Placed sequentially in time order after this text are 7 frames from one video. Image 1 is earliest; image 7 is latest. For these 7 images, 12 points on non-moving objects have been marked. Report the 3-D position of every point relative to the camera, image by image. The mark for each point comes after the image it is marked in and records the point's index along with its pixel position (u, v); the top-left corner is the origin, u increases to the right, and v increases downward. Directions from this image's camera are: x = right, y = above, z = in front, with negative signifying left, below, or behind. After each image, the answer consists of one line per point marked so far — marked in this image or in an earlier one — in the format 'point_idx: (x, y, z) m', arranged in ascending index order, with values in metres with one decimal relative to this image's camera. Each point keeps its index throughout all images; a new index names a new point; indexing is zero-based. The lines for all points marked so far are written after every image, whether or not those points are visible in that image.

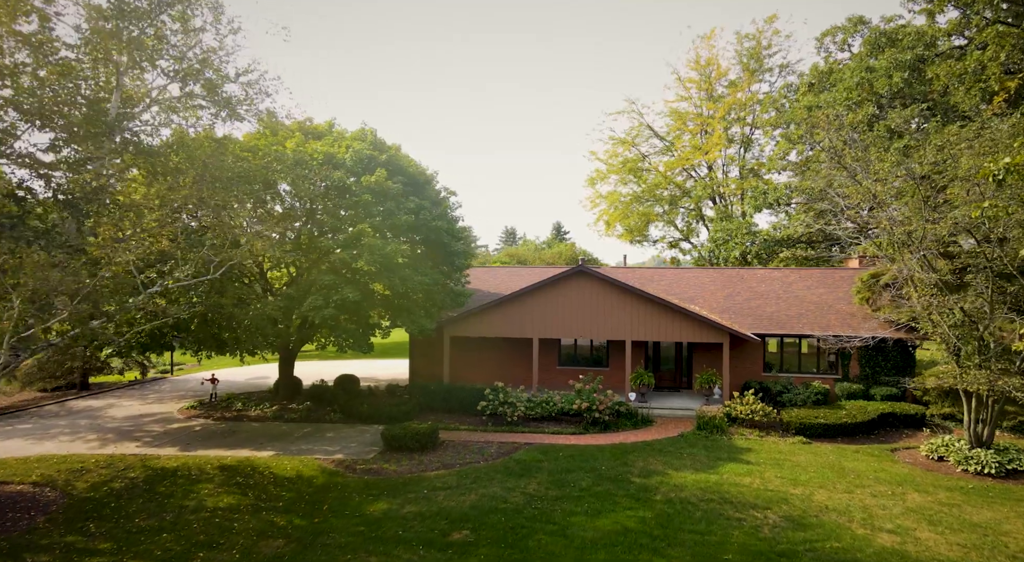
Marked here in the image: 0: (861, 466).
0: (+8.7, -4.6, +18.5) m
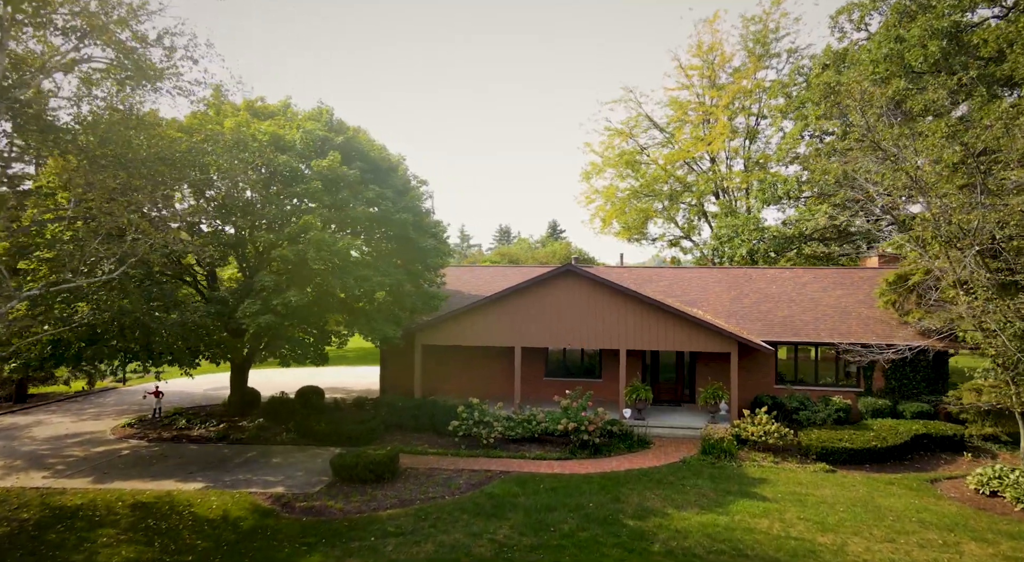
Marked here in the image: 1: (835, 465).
0: (+8.1, -4.7, +15.5) m
1: (+8.1, -4.6, +18.5) m
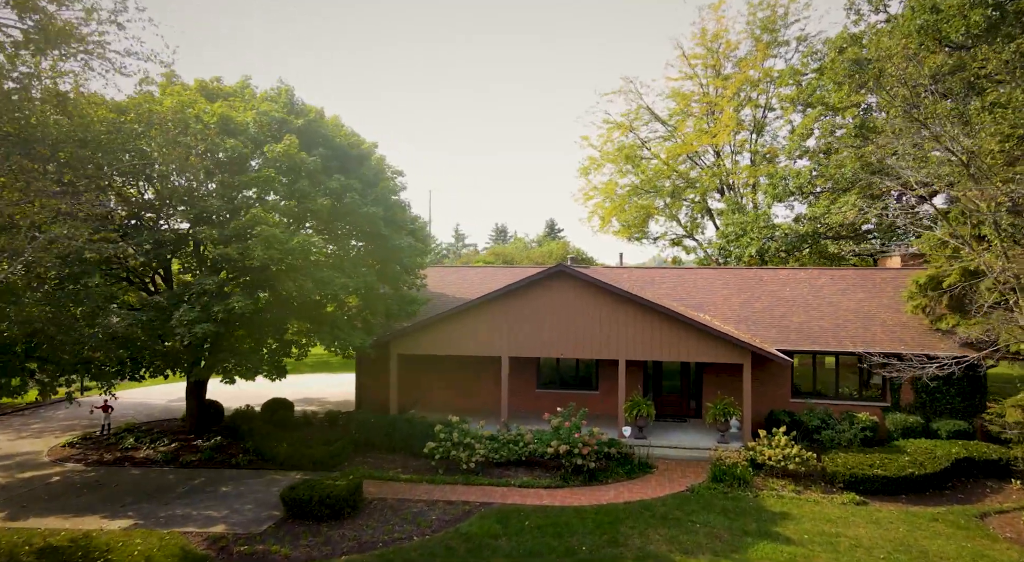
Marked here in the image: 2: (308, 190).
0: (+7.7, -4.7, +13.1) m
1: (+7.7, -4.7, +16.1) m
2: (-4.6, +2.1, +16.9) m
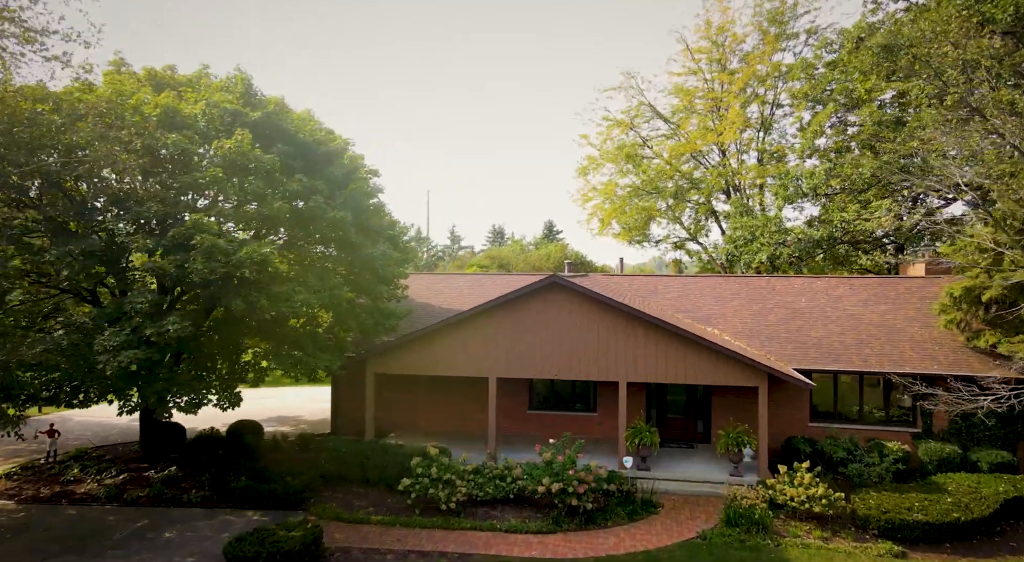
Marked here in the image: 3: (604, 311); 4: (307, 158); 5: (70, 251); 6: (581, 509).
0: (+7.4, -5.0, +11.0) m
1: (+7.4, -5.0, +14.0) m
2: (-4.9, +1.8, +14.8) m
3: (+2.2, -0.7, +18.1) m
4: (-4.5, +2.7, +16.3) m
5: (-7.9, +0.6, +13.3) m
6: (+1.4, -4.7, +15.2) m
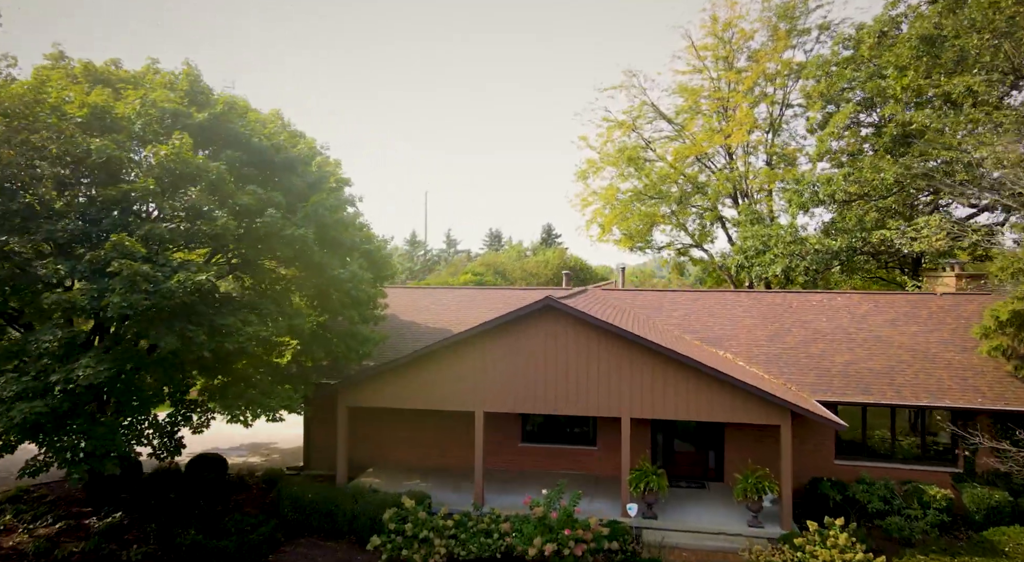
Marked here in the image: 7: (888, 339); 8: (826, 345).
0: (+7.2, -5.5, +8.9) m
1: (+7.1, -5.5, +11.8) m
2: (-5.2, +1.3, +12.6) m
3: (+2.0, -1.2, +16.0) m
4: (-4.8, +2.2, +14.2) m
5: (-8.2, +0.1, +11.2) m
6: (+1.2, -5.2, +13.1) m
7: (+9.9, -1.5, +19.4) m
8: (+8.3, -1.7, +19.5) m
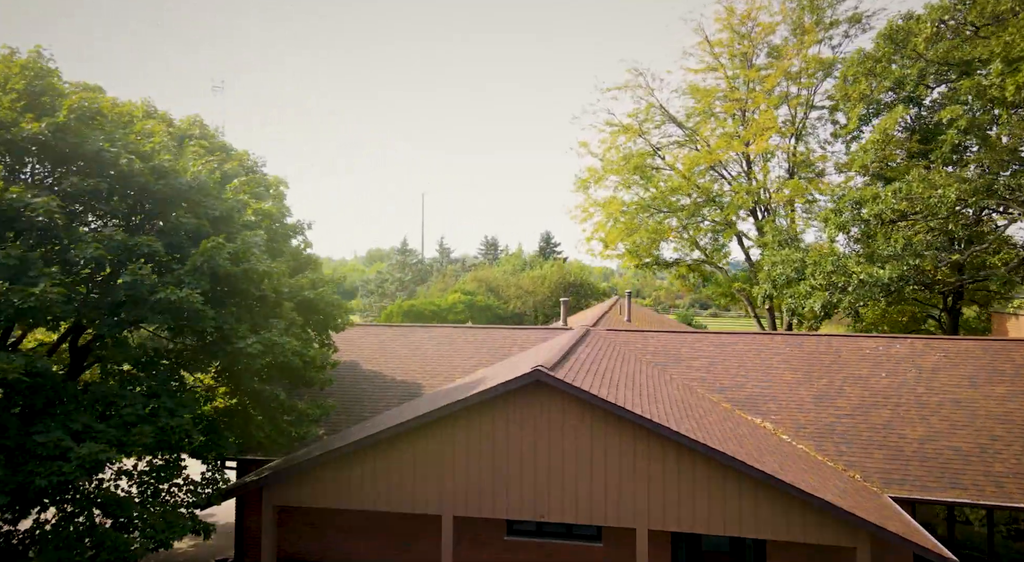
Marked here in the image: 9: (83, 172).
0: (+6.8, -6.6, +4.8) m
1: (+6.8, -6.5, +7.8) m
2: (-5.5, +0.2, +8.6) m
3: (+1.6, -2.3, +11.9) m
4: (-5.1, +1.2, +10.2) m
5: (-8.5, -1.0, +7.1) m
6: (+0.8, -6.2, +9.0) m
7: (+9.5, -2.5, +15.4) m
8: (+8.0, -2.7, +15.5) m
9: (-5.7, +1.5, +9.8) m
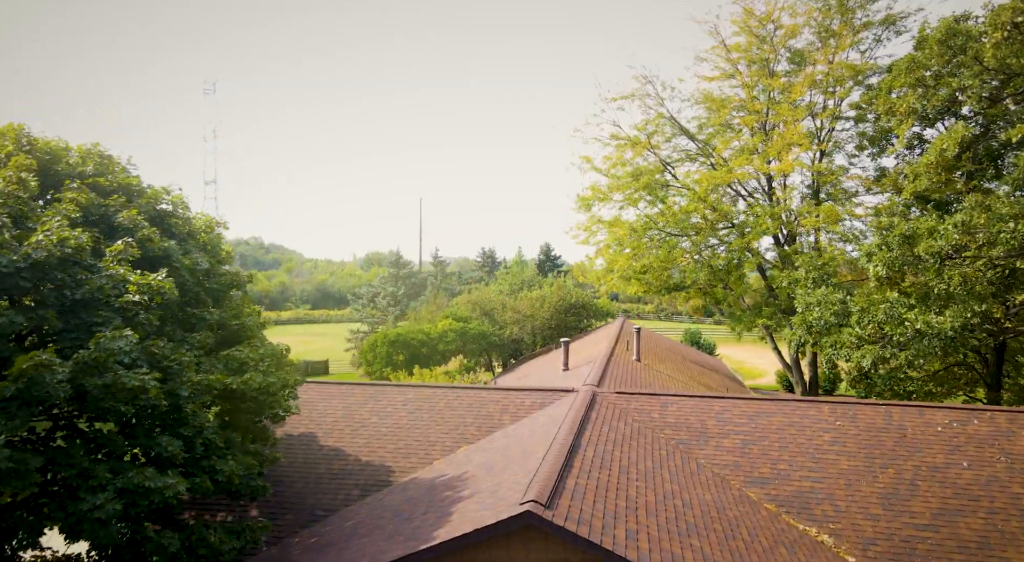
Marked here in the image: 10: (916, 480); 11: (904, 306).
0: (+6.7, -7.8, +1.5) m
1: (+6.6, -7.7, +4.4) m
2: (-5.7, -1.0, +5.2) m
3: (+1.5, -3.5, +8.5) m
4: (-5.3, 0.0, +6.8) m
5: (-8.7, -2.2, +3.7) m
6: (+0.6, -7.4, +5.6) m
7: (+9.3, -3.8, +12.0) m
8: (+7.8, -4.0, +12.1) m
9: (-5.9, +0.2, +6.5) m
10: (+7.3, -3.6, +13.3) m
11: (+10.2, -0.6, +19.5) m
